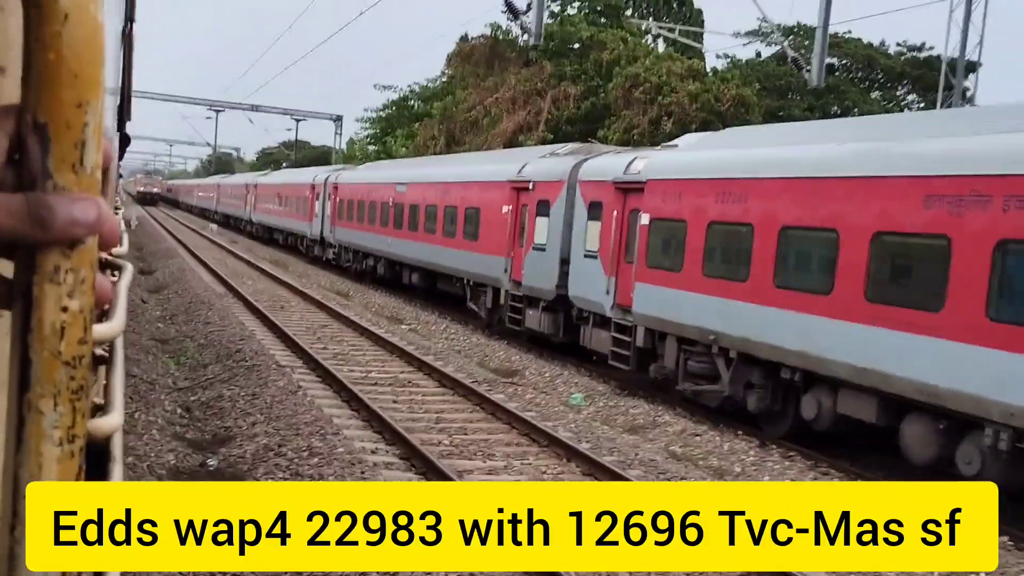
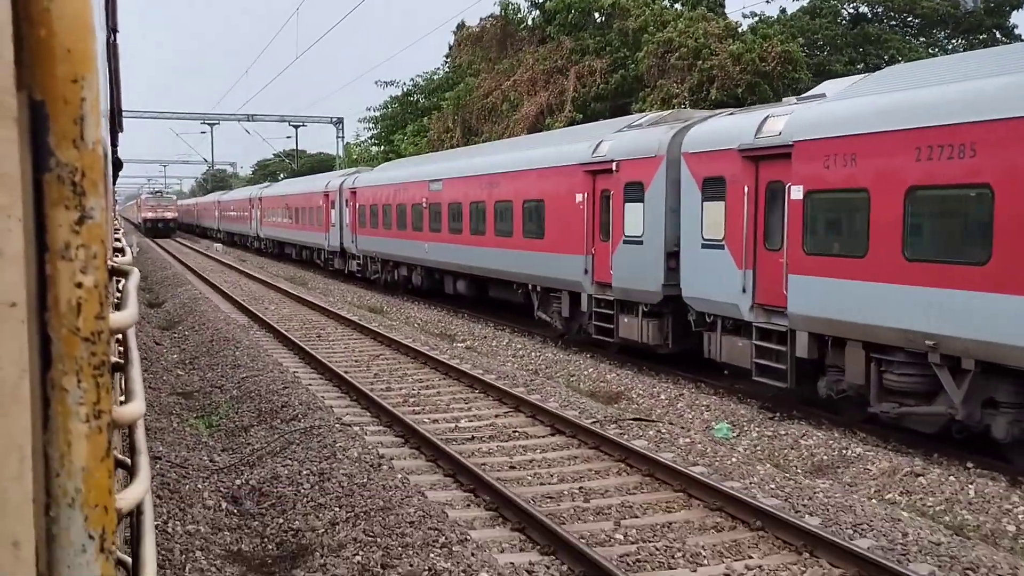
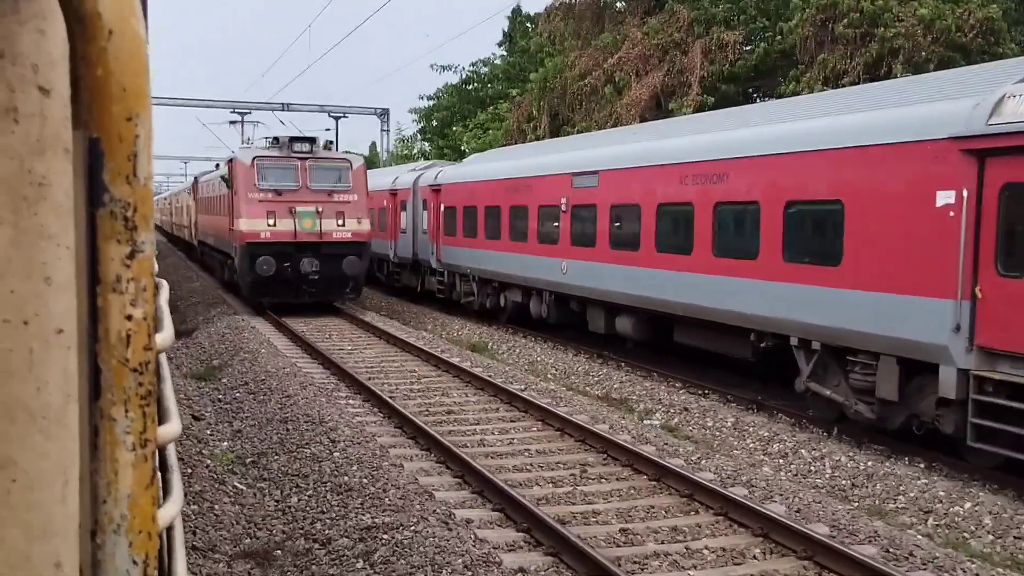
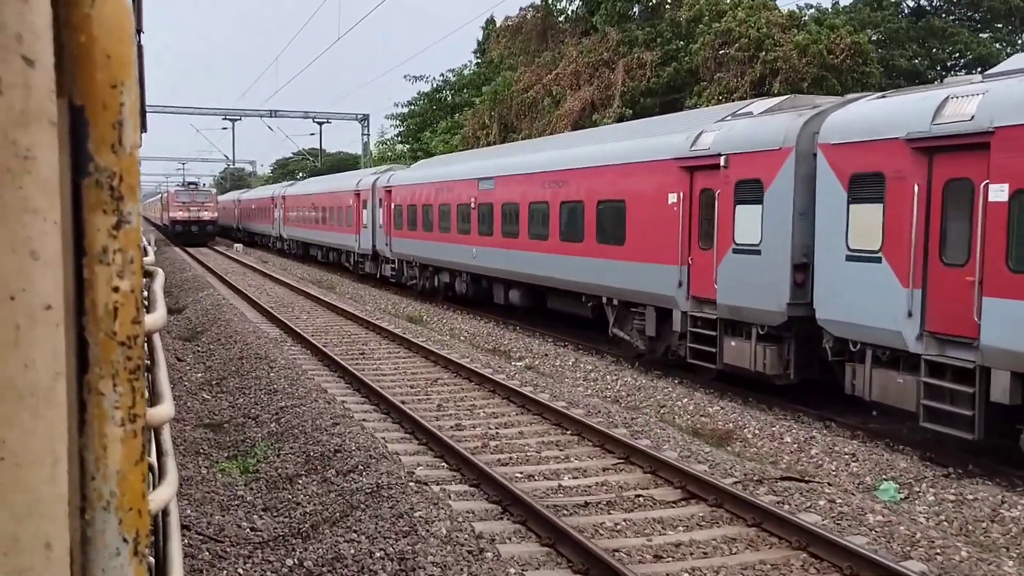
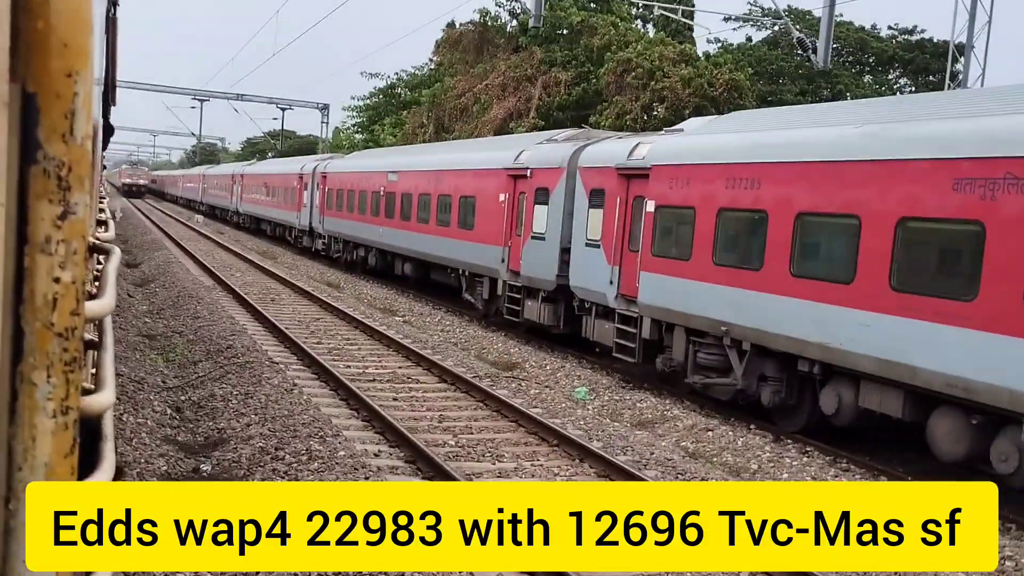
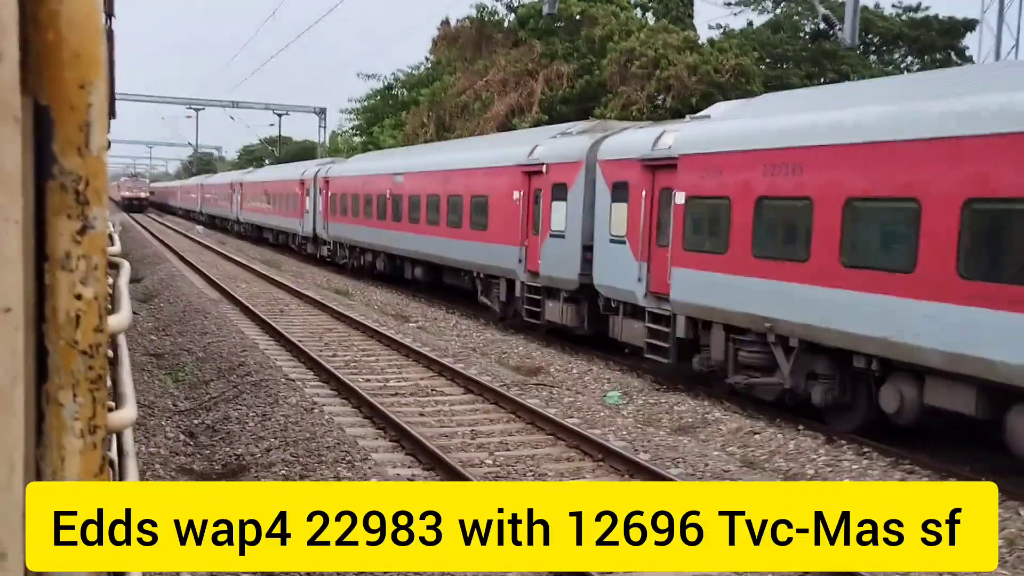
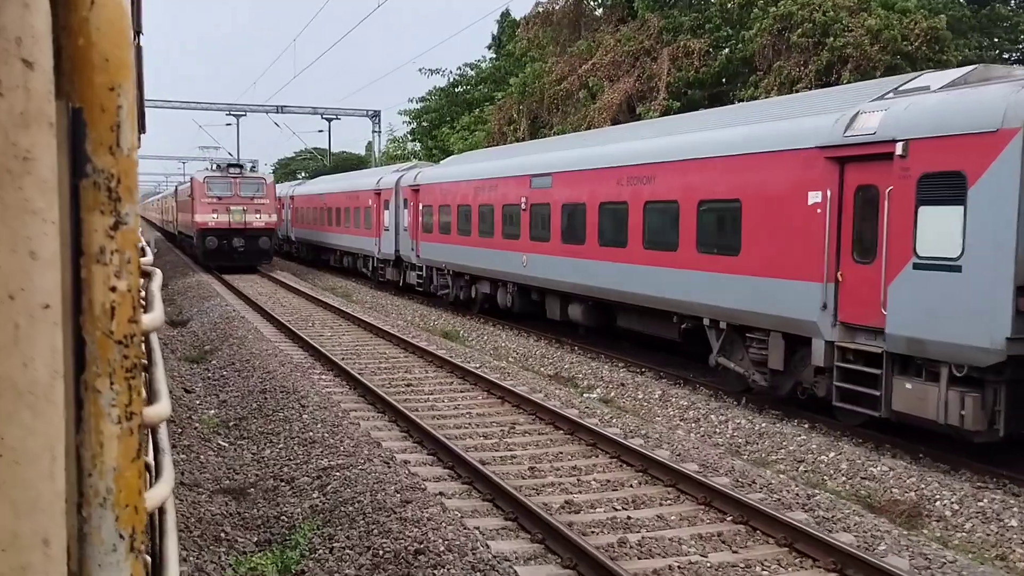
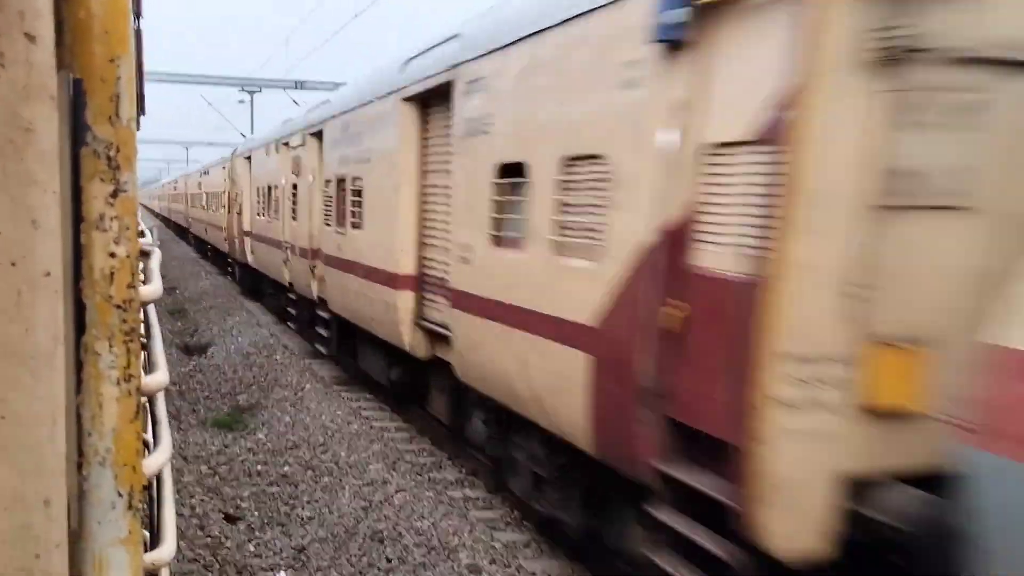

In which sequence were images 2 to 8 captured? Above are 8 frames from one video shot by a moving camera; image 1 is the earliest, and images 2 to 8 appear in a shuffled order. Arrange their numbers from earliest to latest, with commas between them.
5, 6, 2, 4, 7, 3, 8
